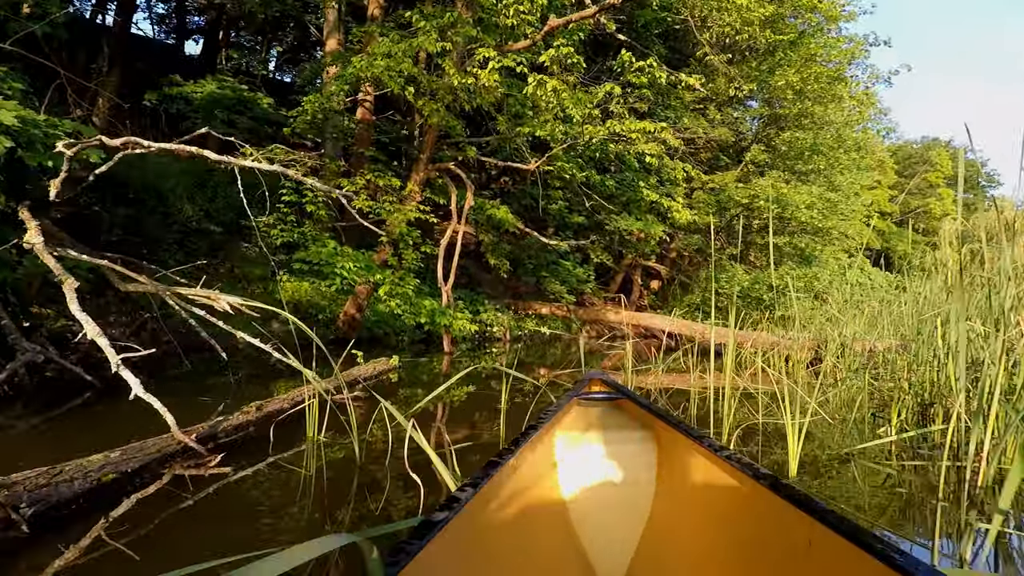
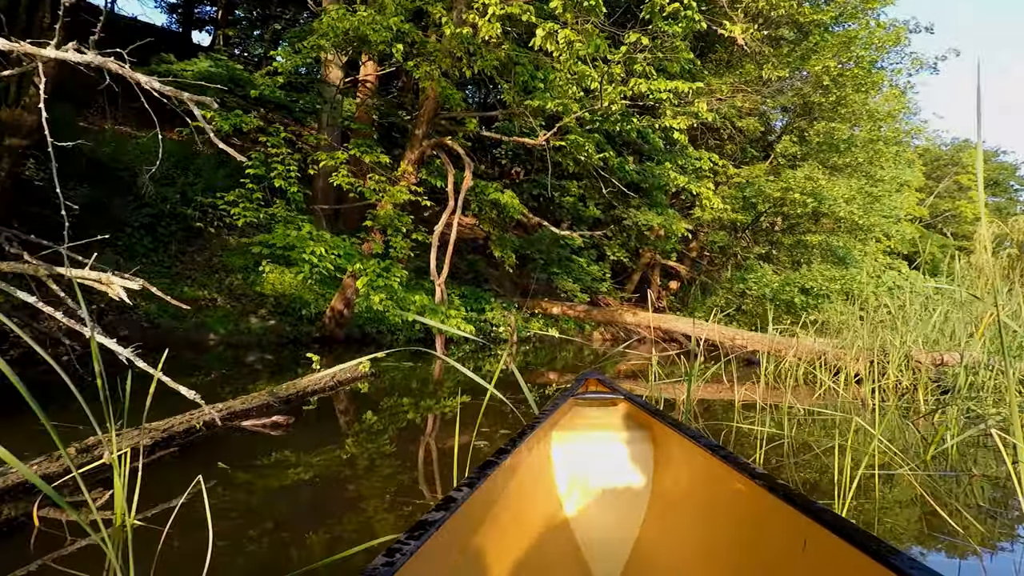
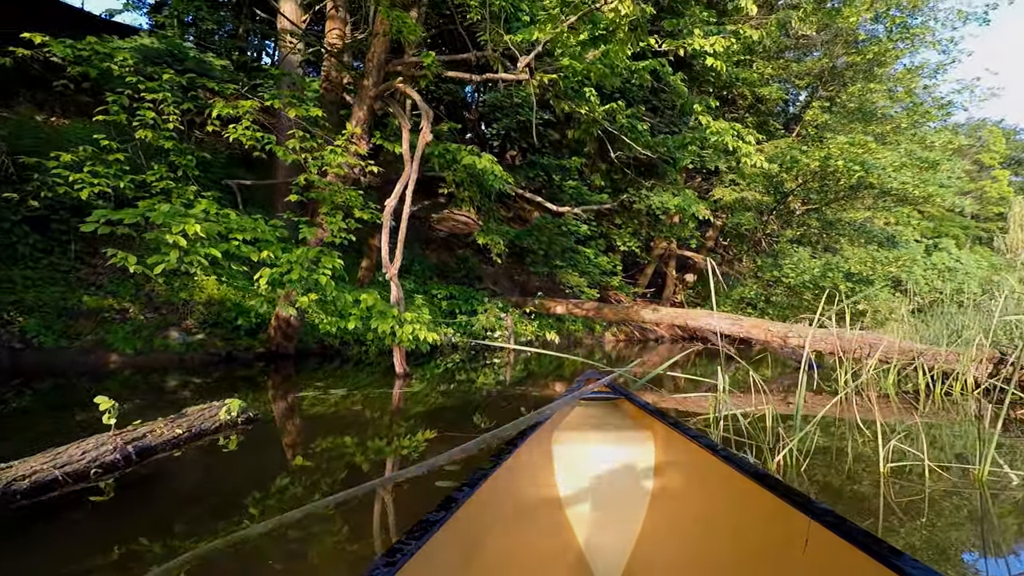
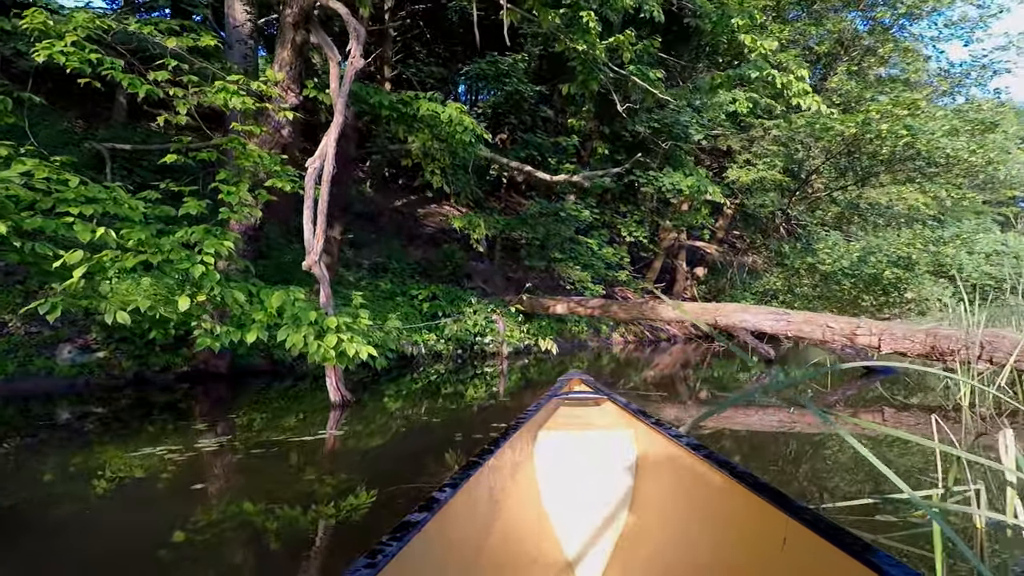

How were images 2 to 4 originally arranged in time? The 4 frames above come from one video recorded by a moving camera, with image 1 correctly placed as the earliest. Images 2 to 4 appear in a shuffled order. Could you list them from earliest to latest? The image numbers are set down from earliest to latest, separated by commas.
2, 3, 4
